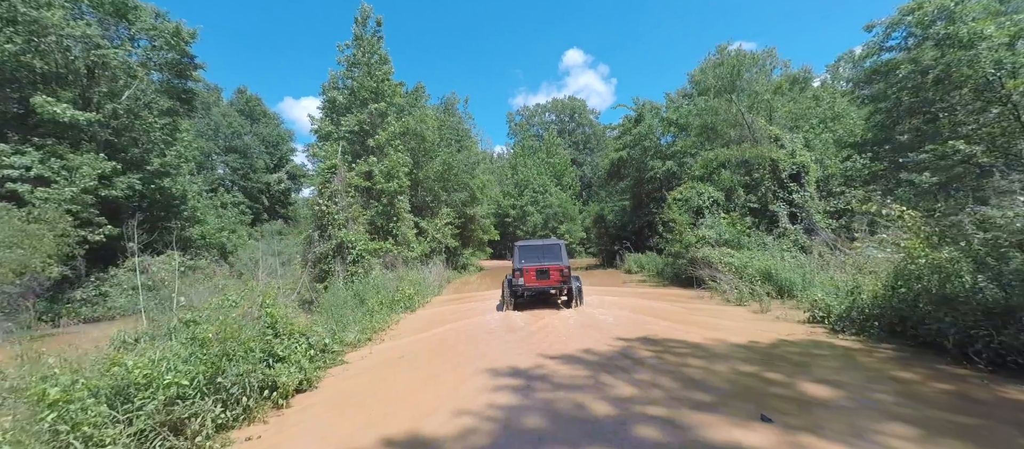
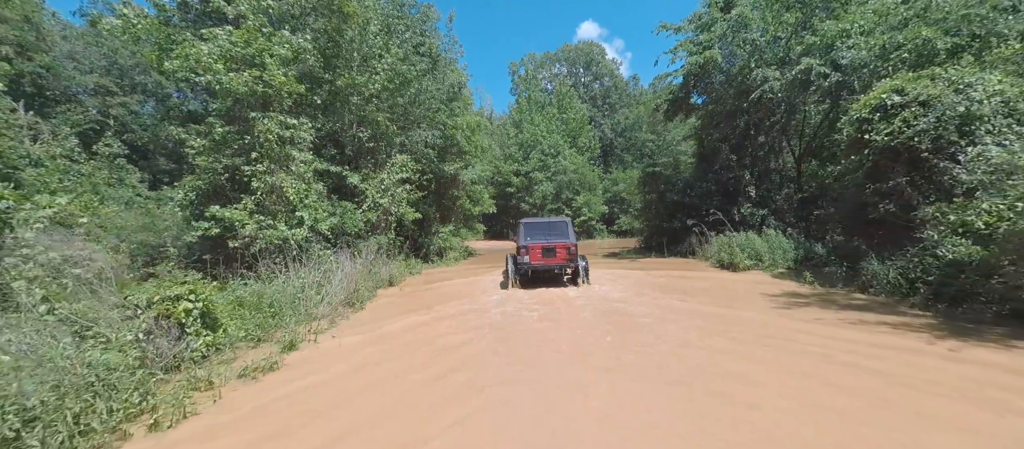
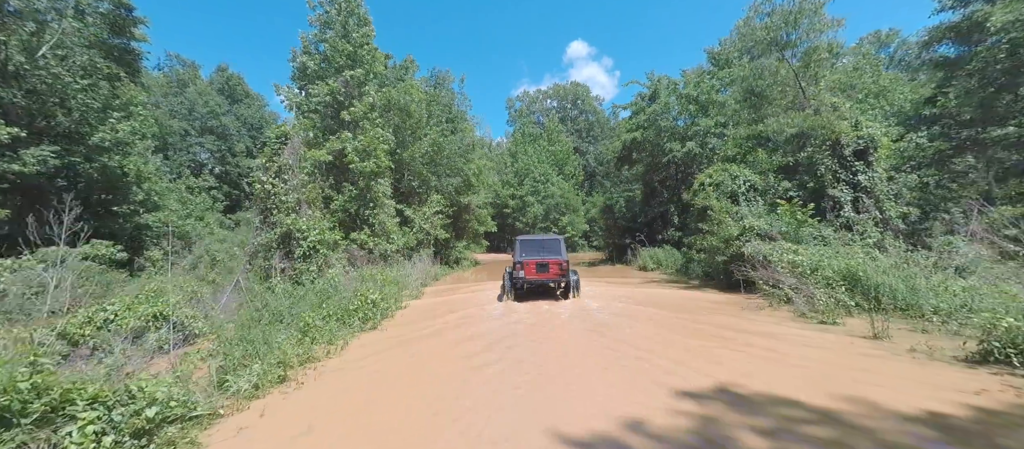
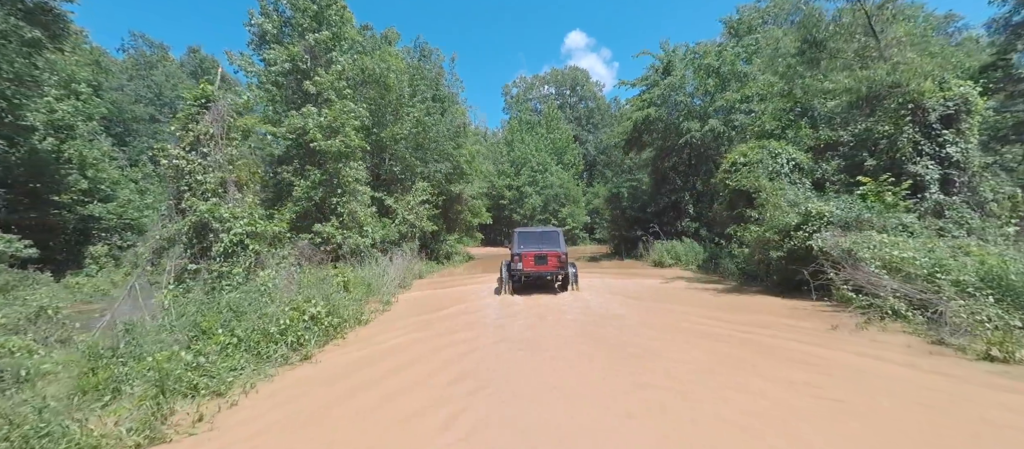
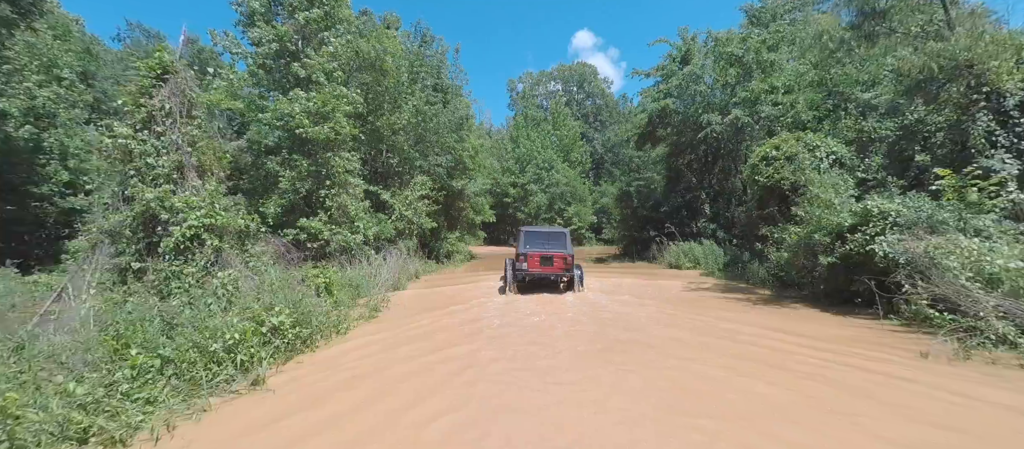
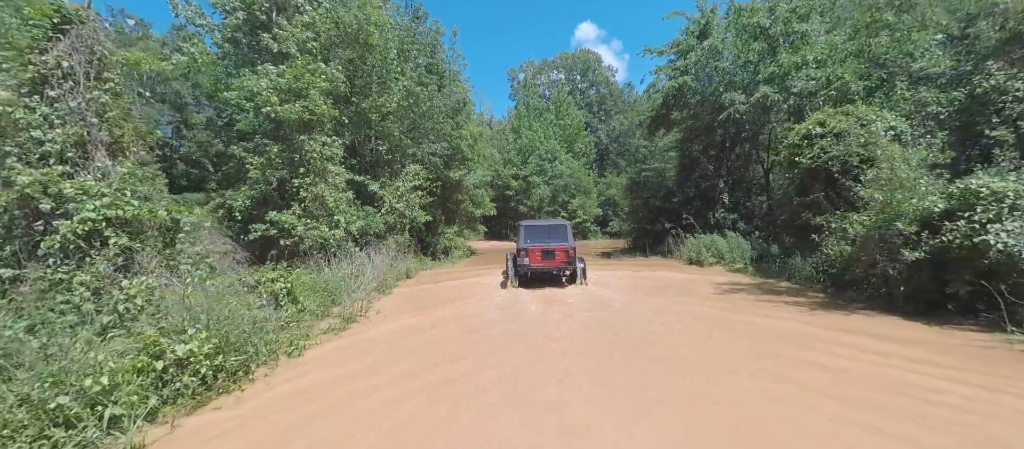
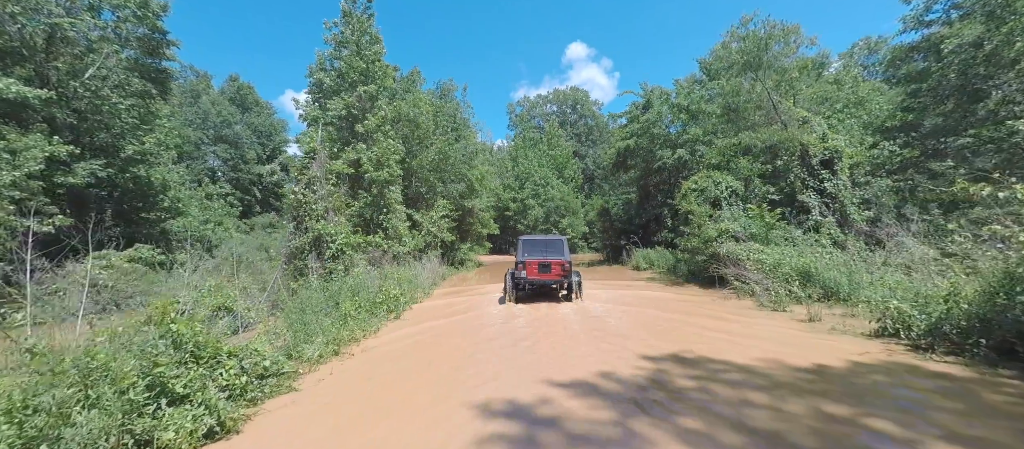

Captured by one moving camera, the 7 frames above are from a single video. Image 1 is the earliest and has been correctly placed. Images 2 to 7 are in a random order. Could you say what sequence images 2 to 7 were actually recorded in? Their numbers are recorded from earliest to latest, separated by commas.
7, 3, 4, 5, 6, 2
